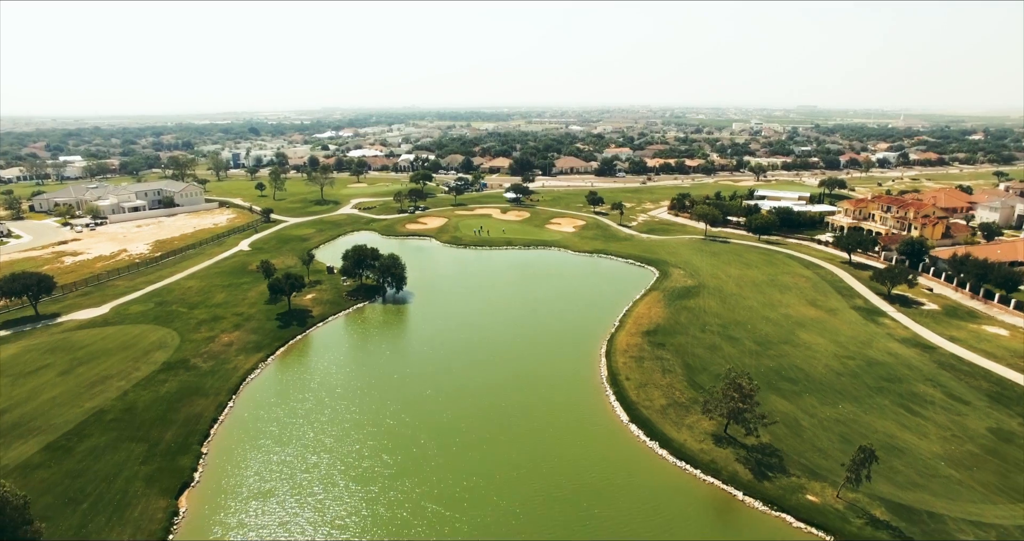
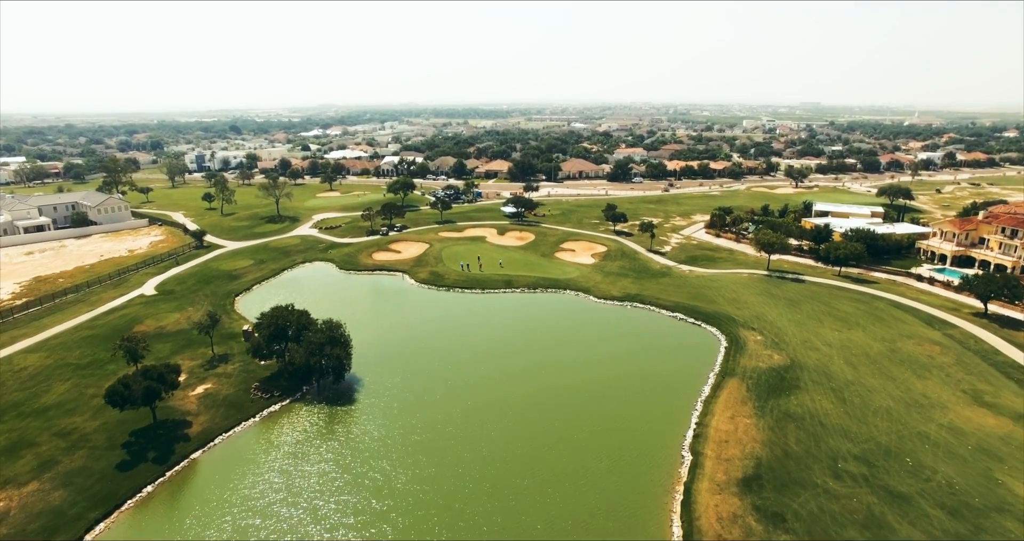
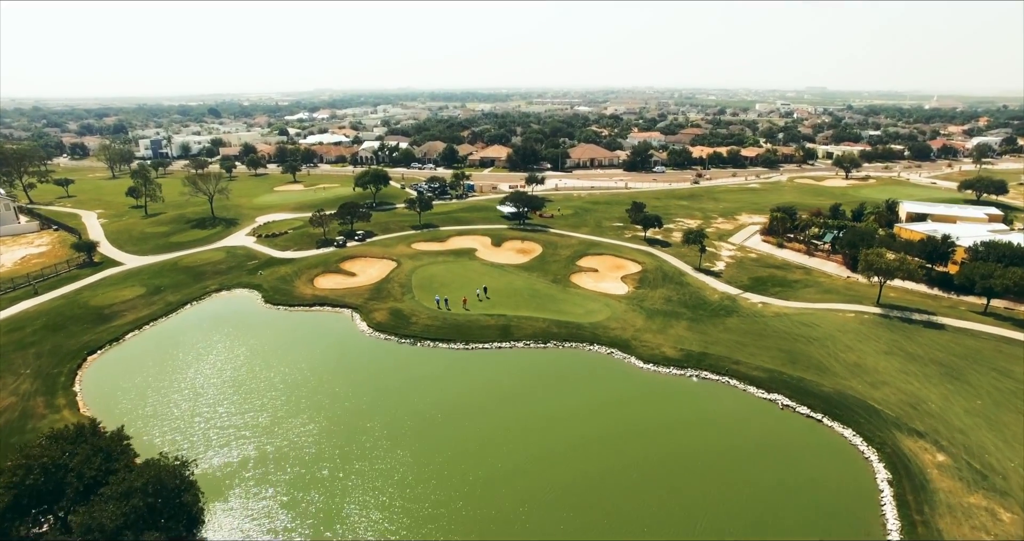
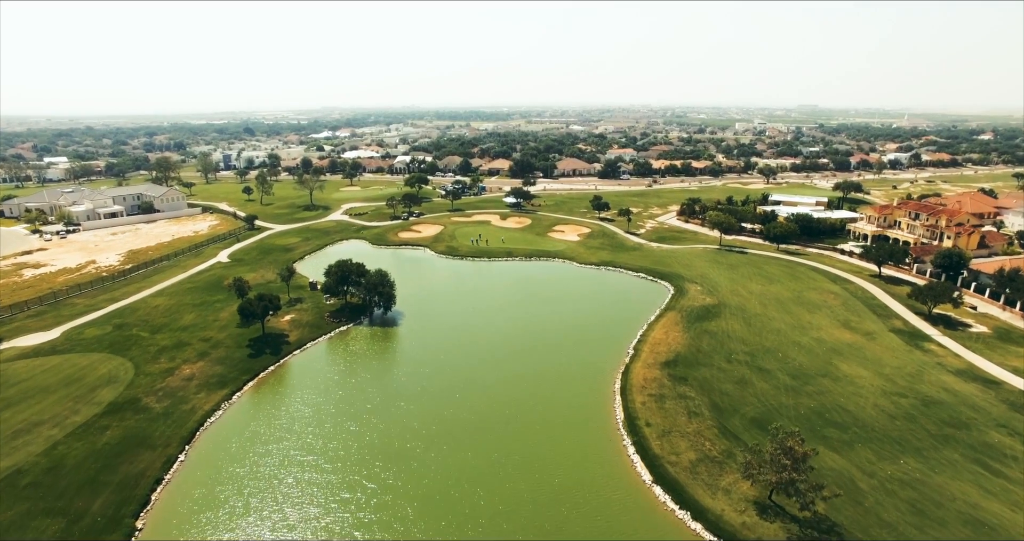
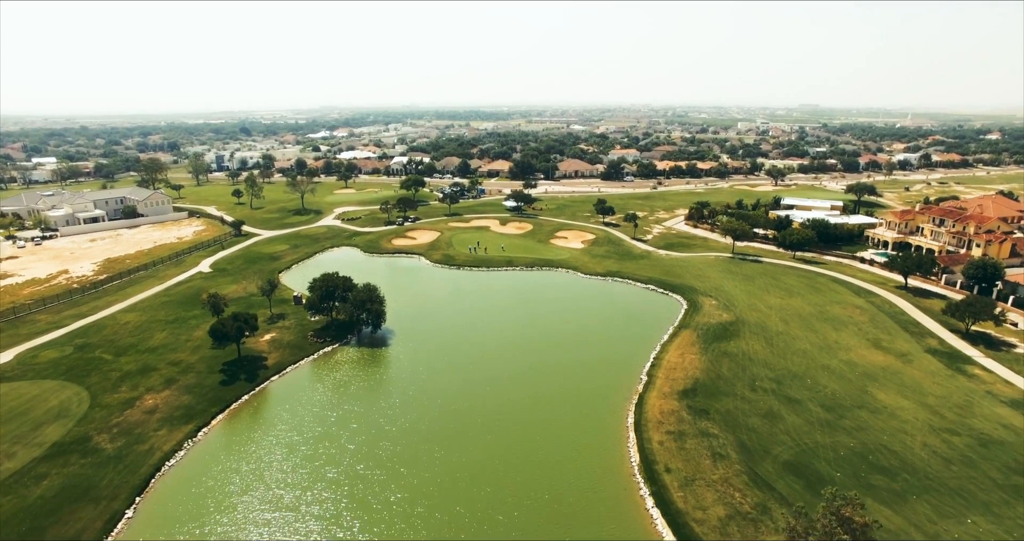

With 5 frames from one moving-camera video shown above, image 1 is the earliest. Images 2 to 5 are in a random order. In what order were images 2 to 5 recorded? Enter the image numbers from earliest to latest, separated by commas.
4, 5, 2, 3
